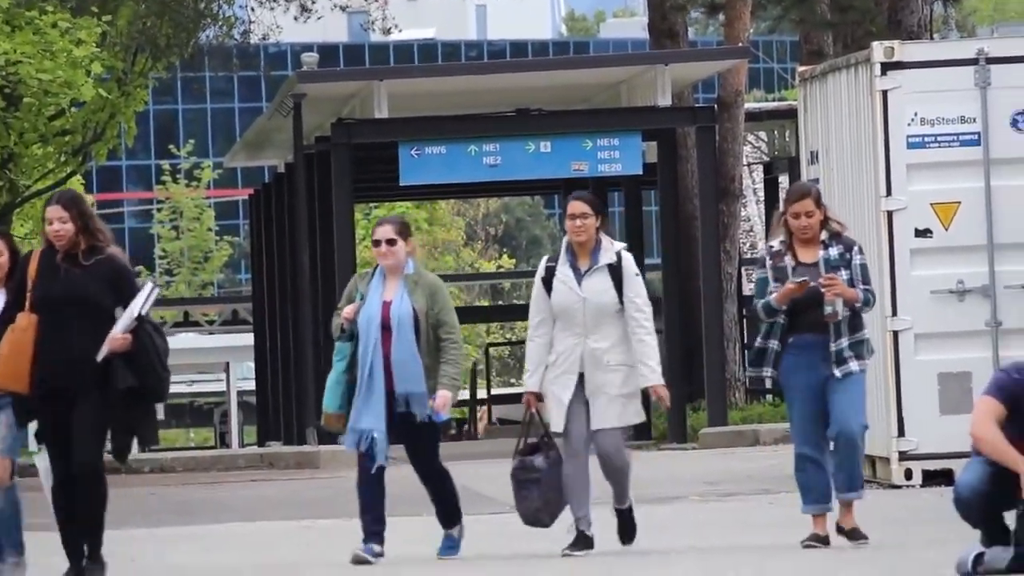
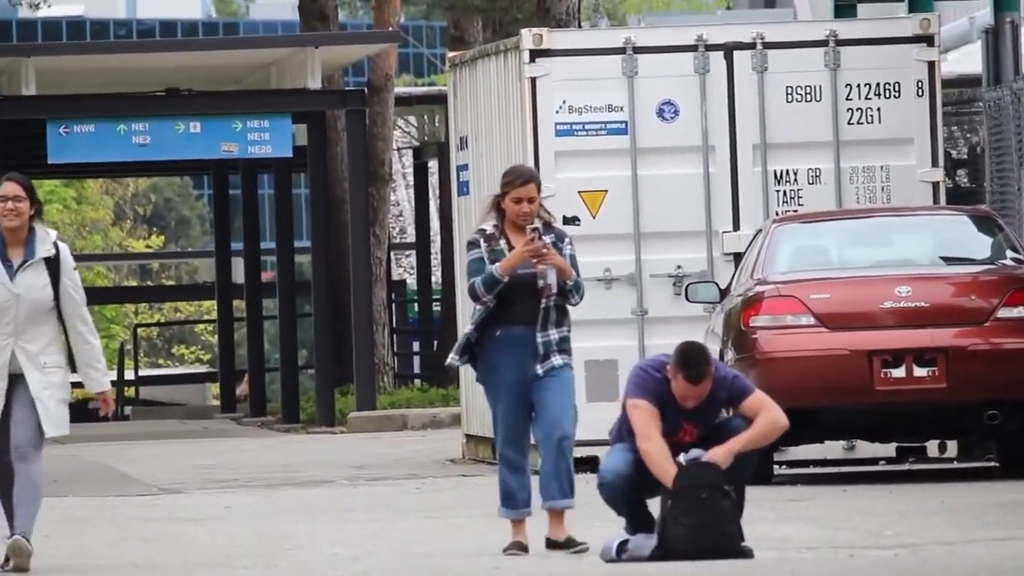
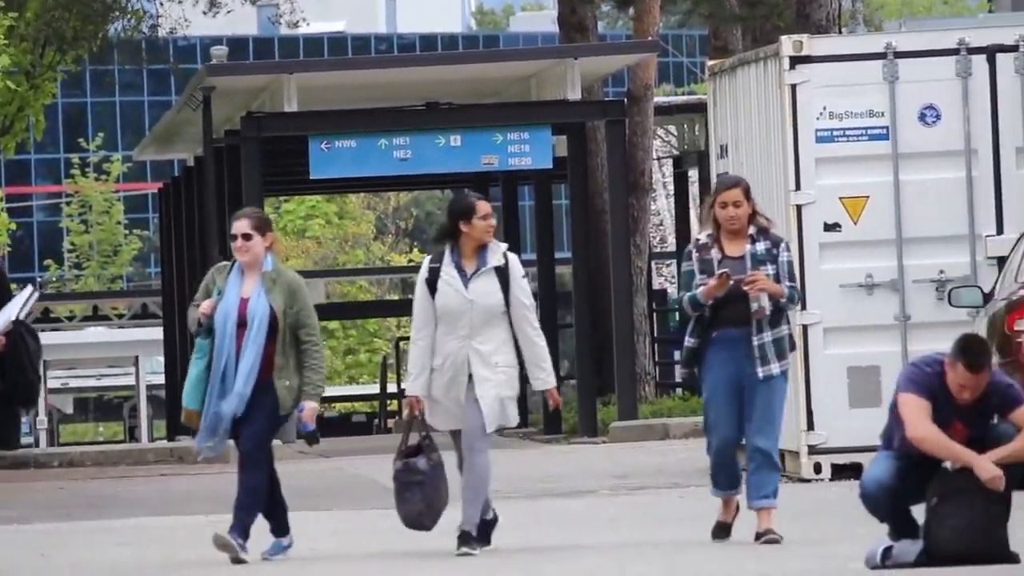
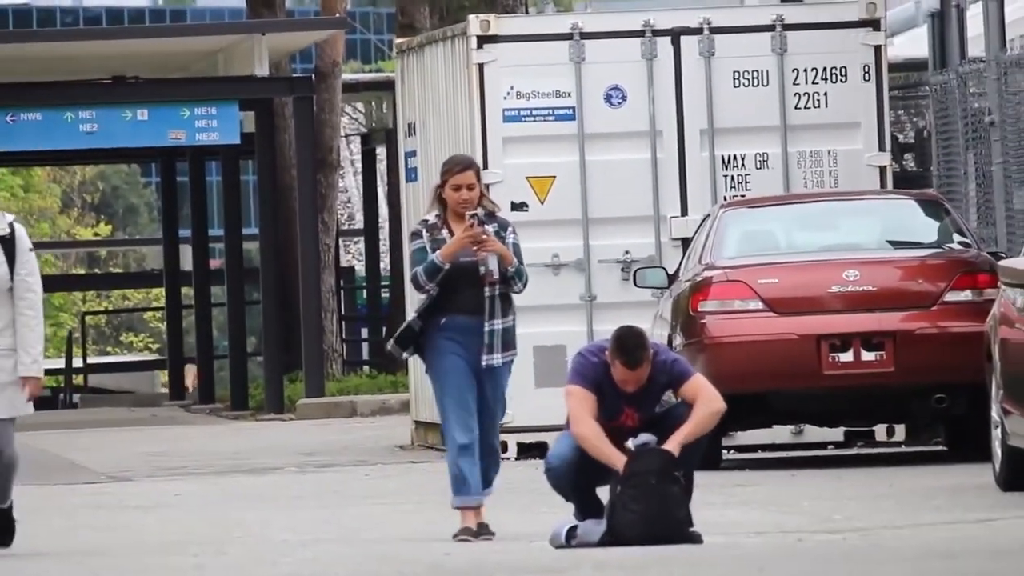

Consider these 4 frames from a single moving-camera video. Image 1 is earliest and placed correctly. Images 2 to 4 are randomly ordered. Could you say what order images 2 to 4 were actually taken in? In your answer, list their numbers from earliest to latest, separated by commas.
3, 4, 2
